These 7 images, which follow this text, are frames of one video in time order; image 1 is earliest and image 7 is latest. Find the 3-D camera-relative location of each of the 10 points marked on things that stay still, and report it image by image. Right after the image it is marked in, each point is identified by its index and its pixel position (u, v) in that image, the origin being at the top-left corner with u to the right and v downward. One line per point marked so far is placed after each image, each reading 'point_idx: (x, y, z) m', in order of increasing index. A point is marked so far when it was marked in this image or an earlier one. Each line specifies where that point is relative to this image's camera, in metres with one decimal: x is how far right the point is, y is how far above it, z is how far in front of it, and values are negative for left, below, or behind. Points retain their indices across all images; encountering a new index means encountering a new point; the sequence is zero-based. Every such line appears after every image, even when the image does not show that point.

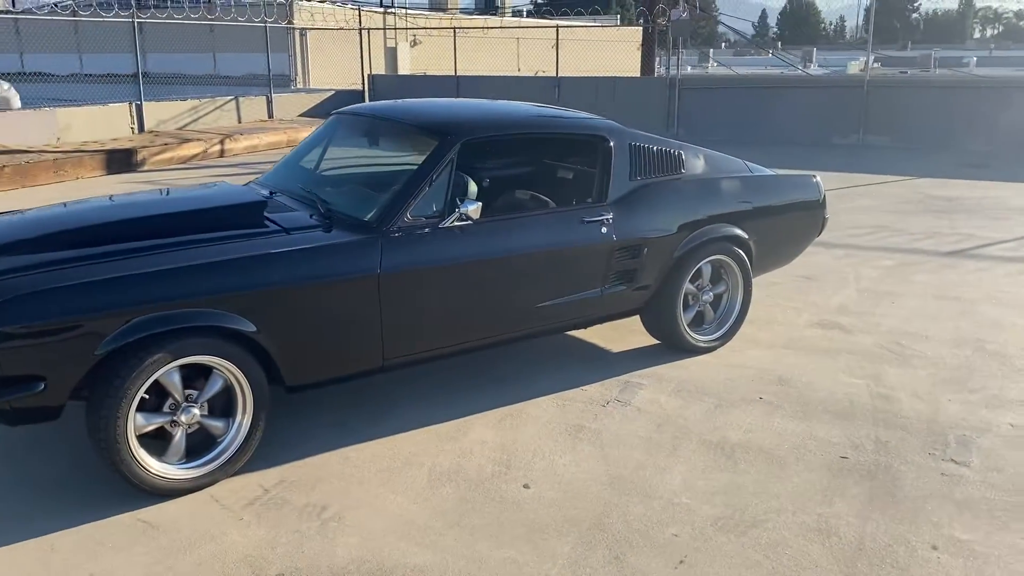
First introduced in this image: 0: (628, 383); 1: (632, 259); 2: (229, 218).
0: (+0.6, -0.5, +4.5) m
1: (+0.6, +0.2, +4.6) m
2: (-1.3, +0.3, +3.9) m
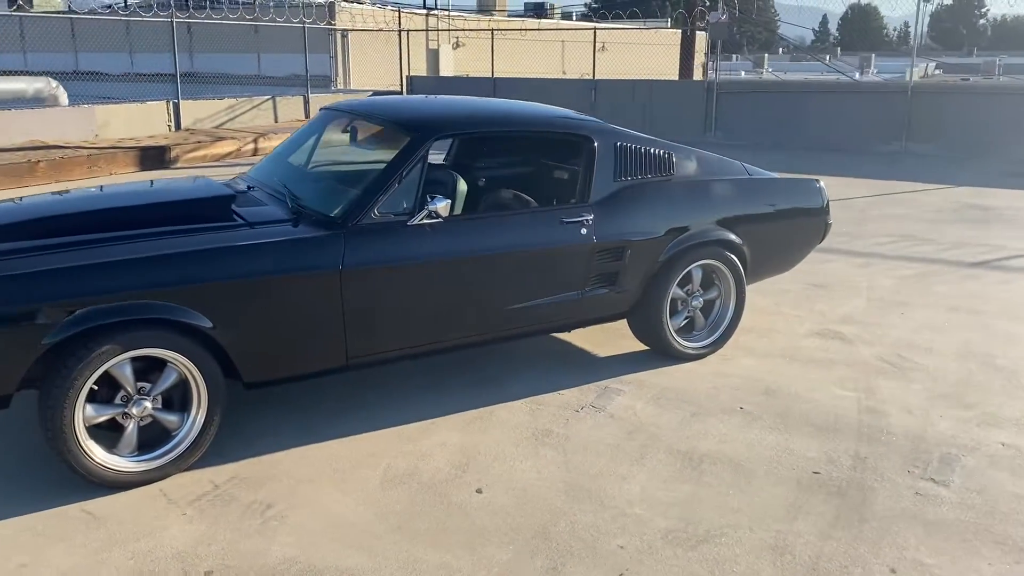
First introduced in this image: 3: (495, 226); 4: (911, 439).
0: (+0.5, -0.5, +4.4) m
1: (+0.5, +0.1, +4.4) m
2: (-1.4, +0.3, +3.9) m
3: (-0.1, +0.3, +4.1) m
4: (+1.7, -0.7, +3.8) m
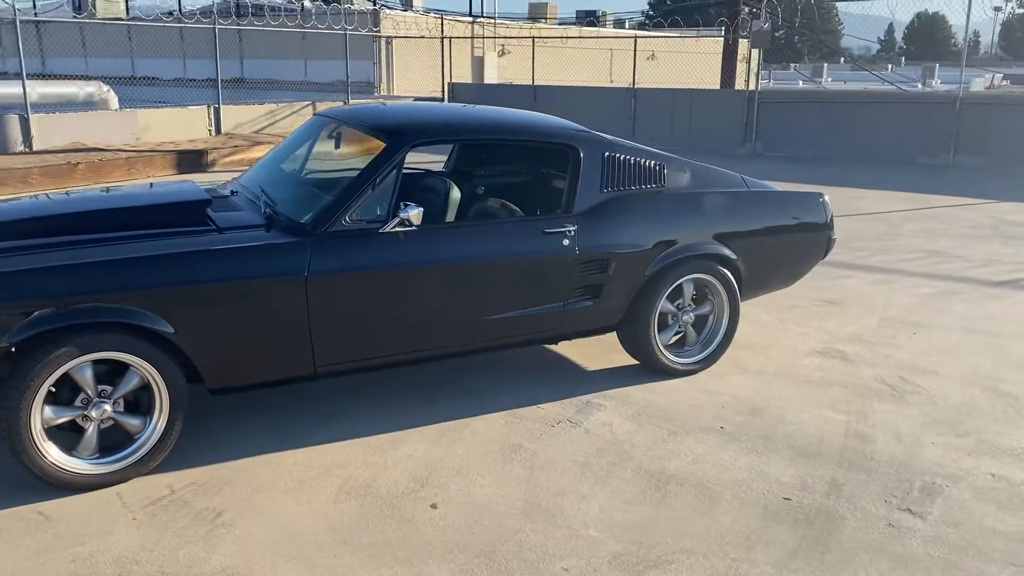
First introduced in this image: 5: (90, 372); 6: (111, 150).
0: (+0.4, -0.6, +4.3) m
1: (+0.4, +0.1, +4.3) m
2: (-1.5, +0.3, +3.9) m
3: (-0.2, +0.2, +4.1) m
4: (+1.6, -0.7, +3.7) m
5: (-1.6, -0.3, +3.4) m
6: (-5.8, +2.0, +12.7) m
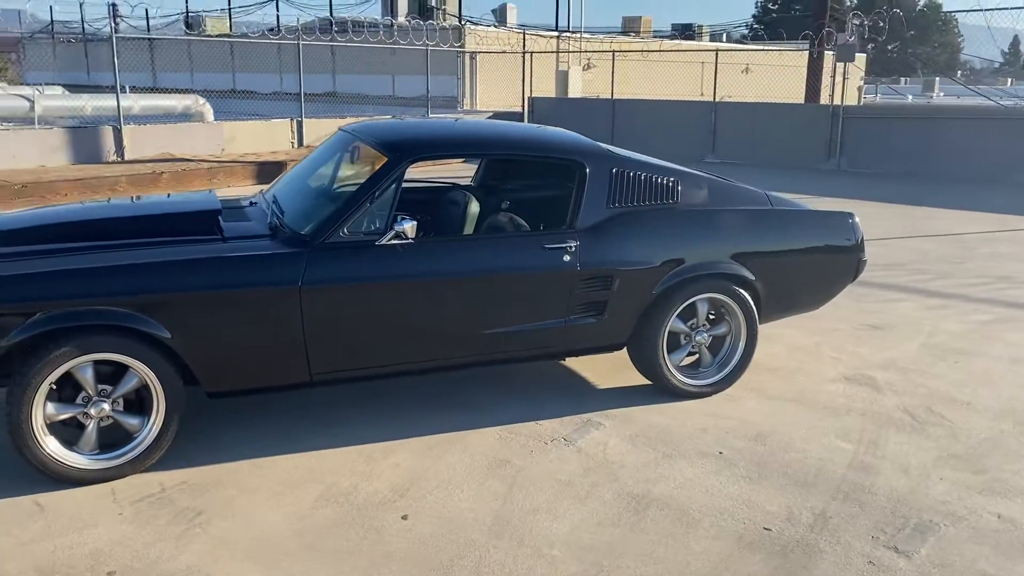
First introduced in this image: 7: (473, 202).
0: (+0.4, -0.7, +4.3) m
1: (+0.4, 0.0, +4.3) m
2: (-1.5, +0.3, +4.1) m
3: (-0.2, +0.2, +4.1) m
4: (+1.5, -0.8, +3.5) m
5: (-1.7, -0.3, +3.6) m
6: (-4.8, +1.9, +13.3) m
7: (-0.2, +0.5, +4.8) m
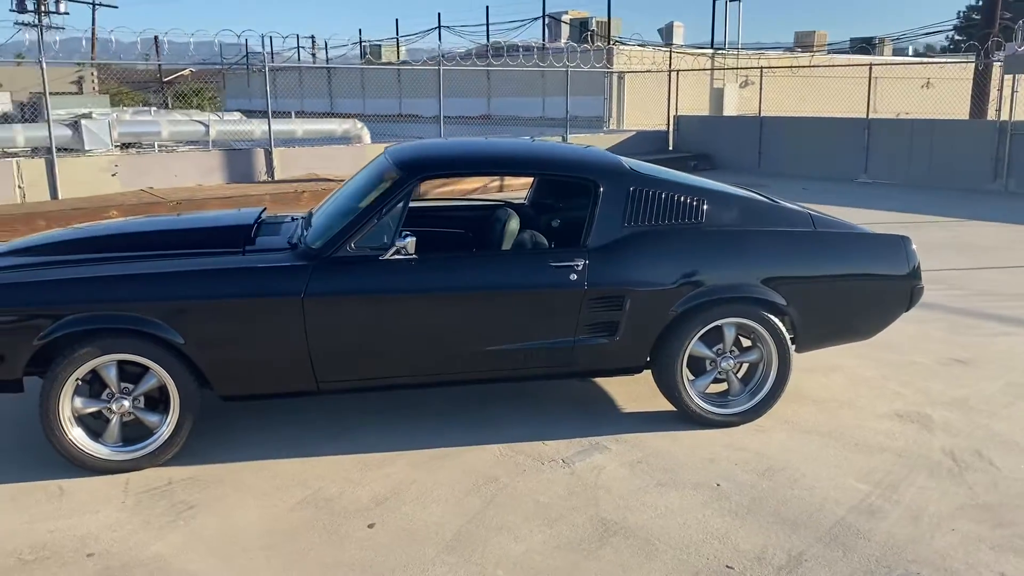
0: (+0.4, -0.7, +4.2) m
1: (+0.5, -0.1, +4.2) m
2: (-1.5, +0.2, +4.4) m
3: (-0.2, +0.1, +4.2) m
4: (+1.4, -1.0, +3.2) m
5: (-1.8, -0.4, +3.9) m
6: (-2.8, +1.7, +14.1) m
7: (0.0, +0.4, +4.9) m
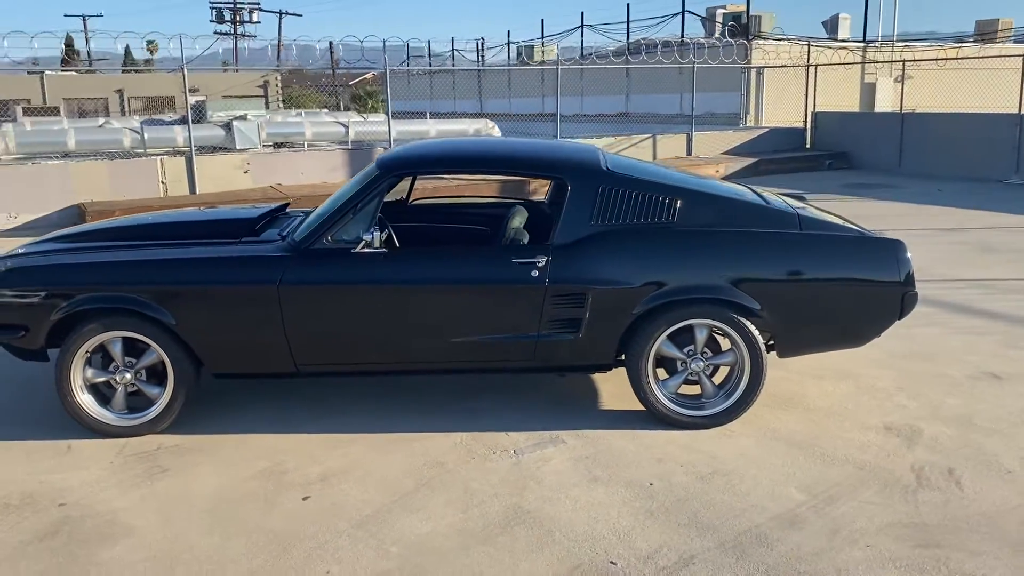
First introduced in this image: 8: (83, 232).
0: (+0.2, -0.7, +4.2) m
1: (+0.3, -0.1, +4.3) m
2: (-1.6, +0.3, +4.8) m
3: (-0.3, +0.1, +4.3) m
4: (+1.0, -1.0, +3.1) m
5: (-2.0, -0.3, +4.4) m
6: (-1.0, +1.8, +14.5) m
7: (0.0, +0.4, +5.0) m
8: (-2.4, +0.3, +5.0) m
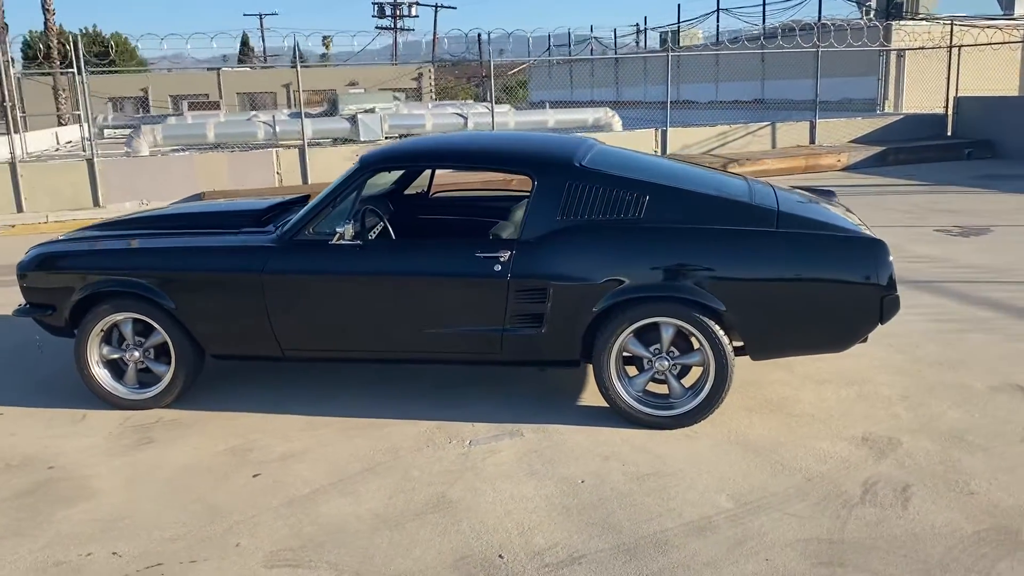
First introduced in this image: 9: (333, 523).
0: (0.0, -0.7, +4.3) m
1: (+0.1, -0.1, +4.3) m
2: (-1.6, +0.4, +5.1) m
3: (-0.5, +0.2, +4.4) m
4: (+0.5, -1.0, +3.0) m
5: (-2.1, -0.2, +4.8) m
6: (+0.7, +2.0, +14.6) m
7: (-0.1, +0.4, +5.1) m
8: (-2.4, +0.4, +5.4) m
9: (-0.7, -0.9, +3.5) m
